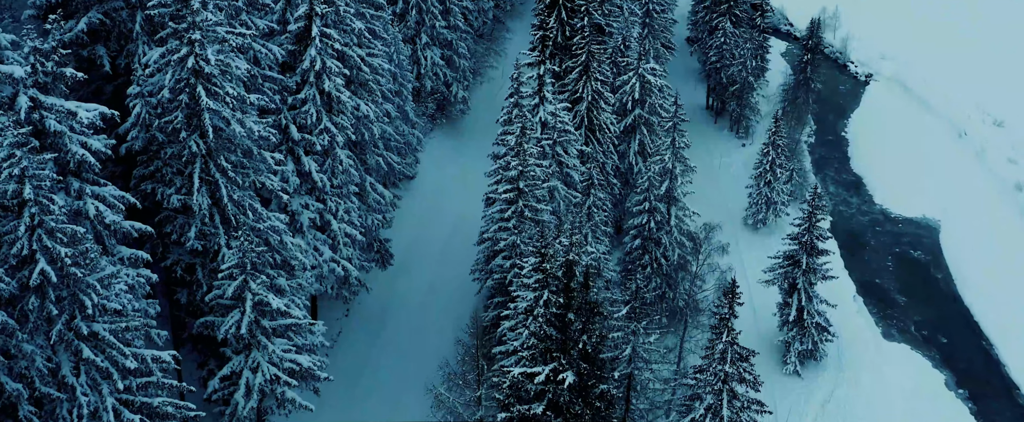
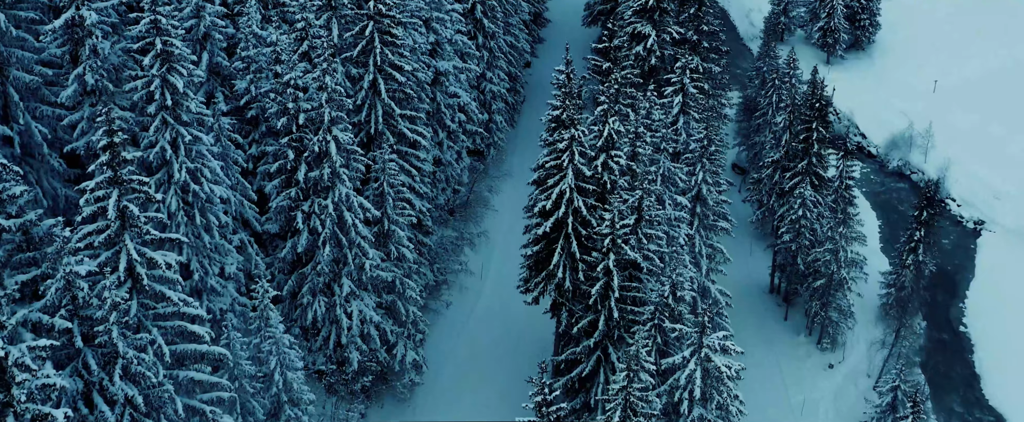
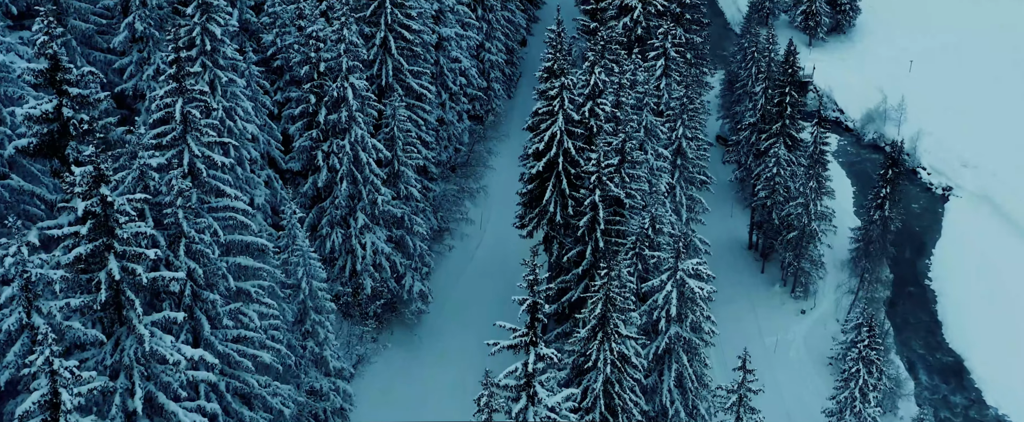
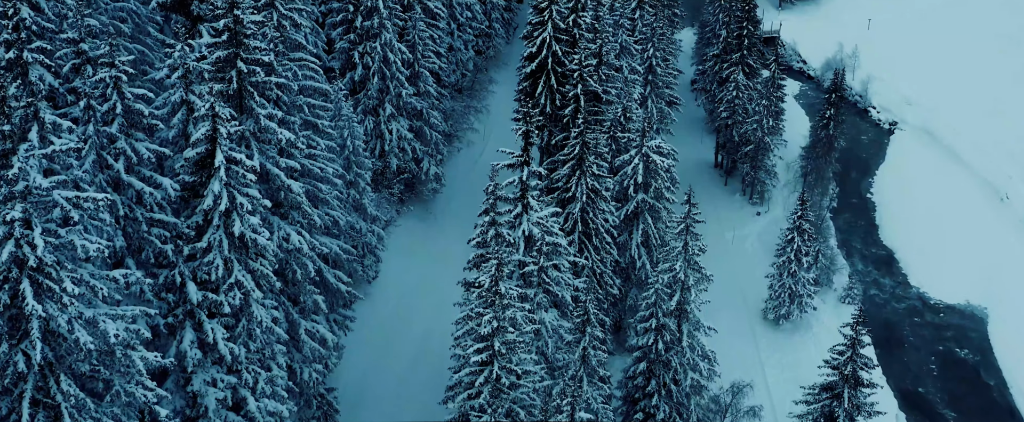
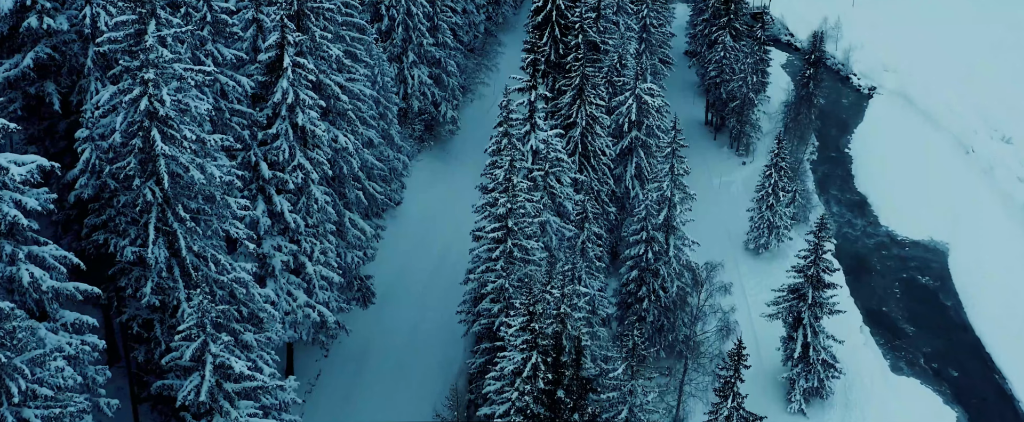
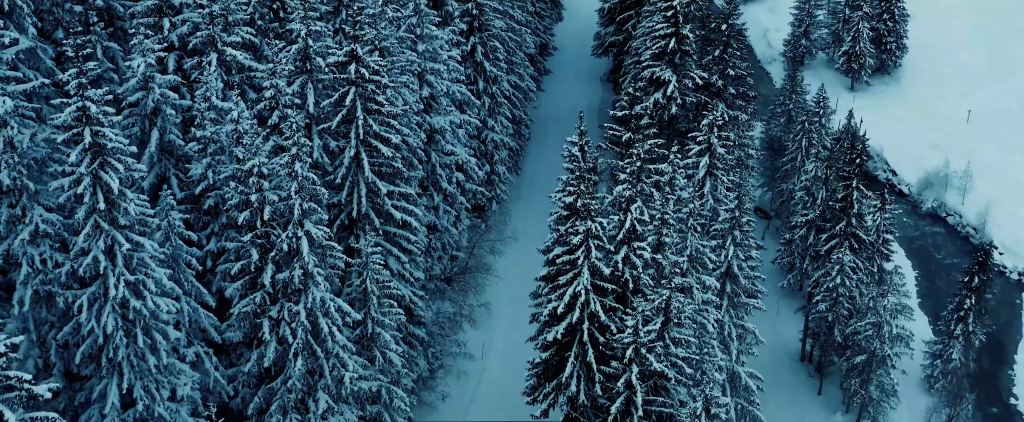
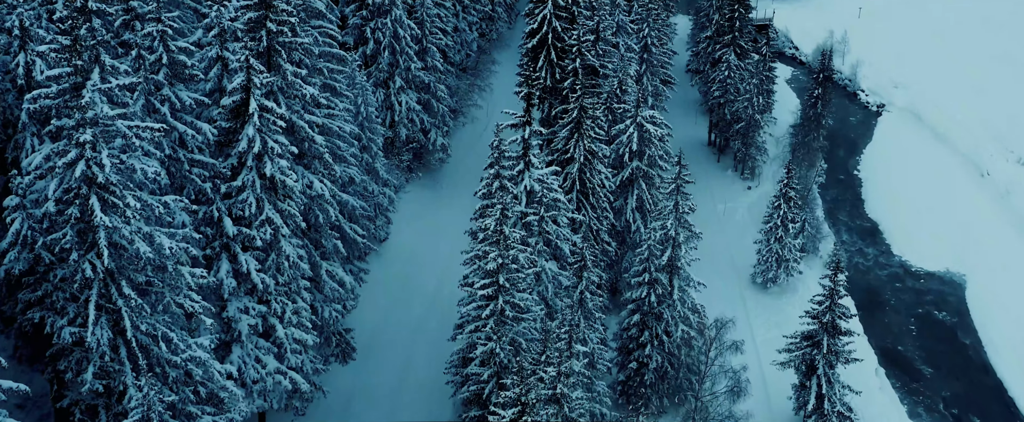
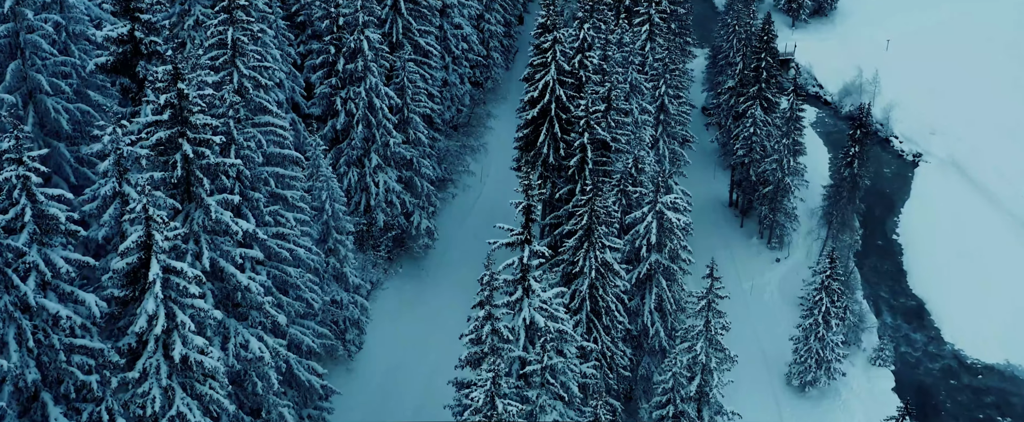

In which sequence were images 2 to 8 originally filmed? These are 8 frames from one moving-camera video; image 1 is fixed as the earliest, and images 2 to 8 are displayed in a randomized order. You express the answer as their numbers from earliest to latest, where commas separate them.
5, 7, 4, 8, 3, 2, 6
